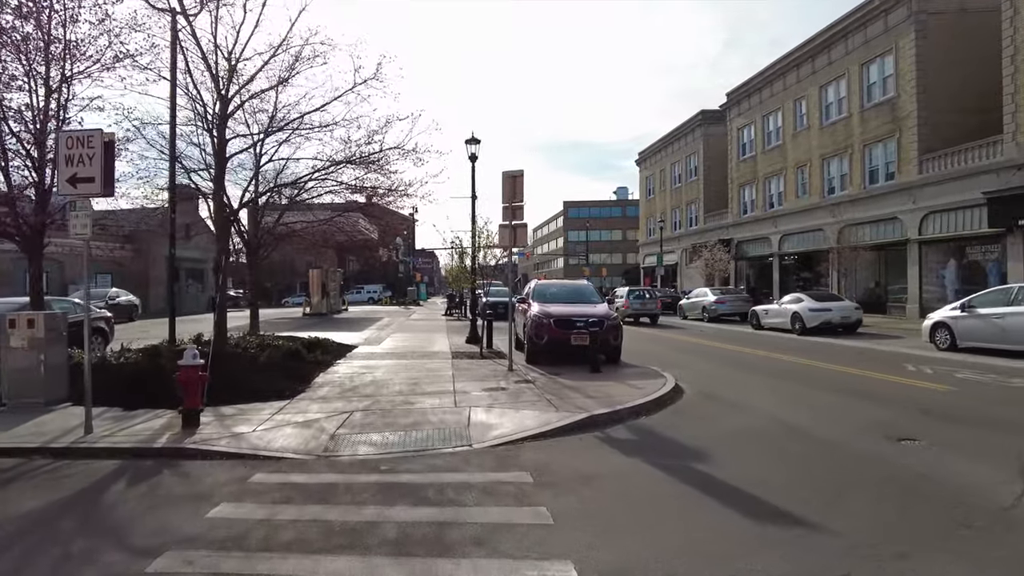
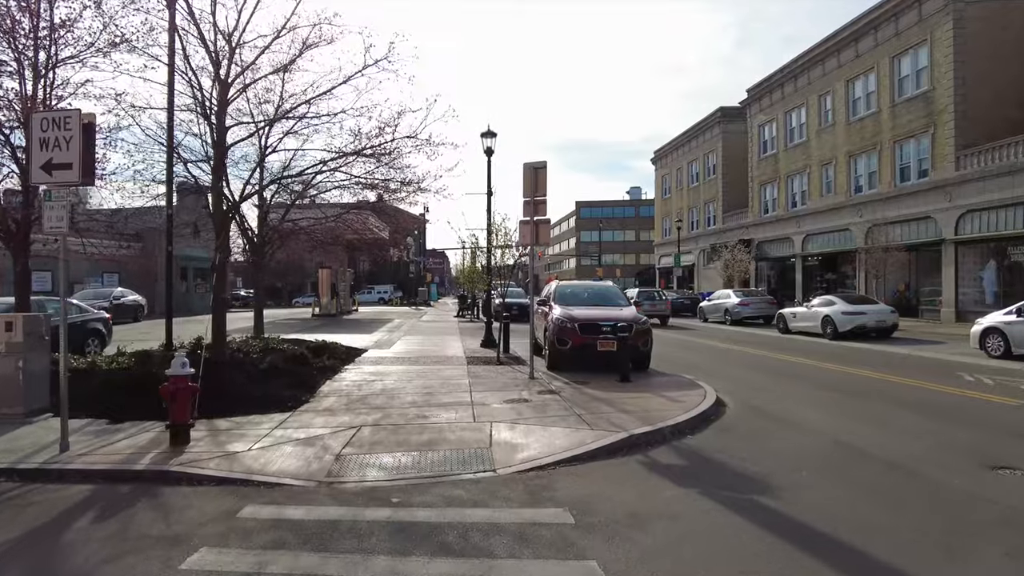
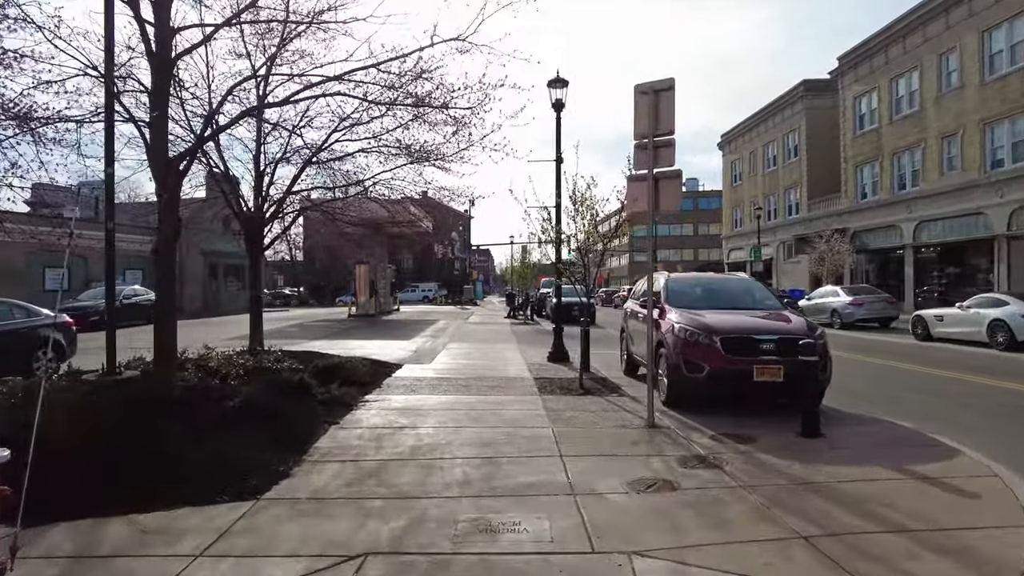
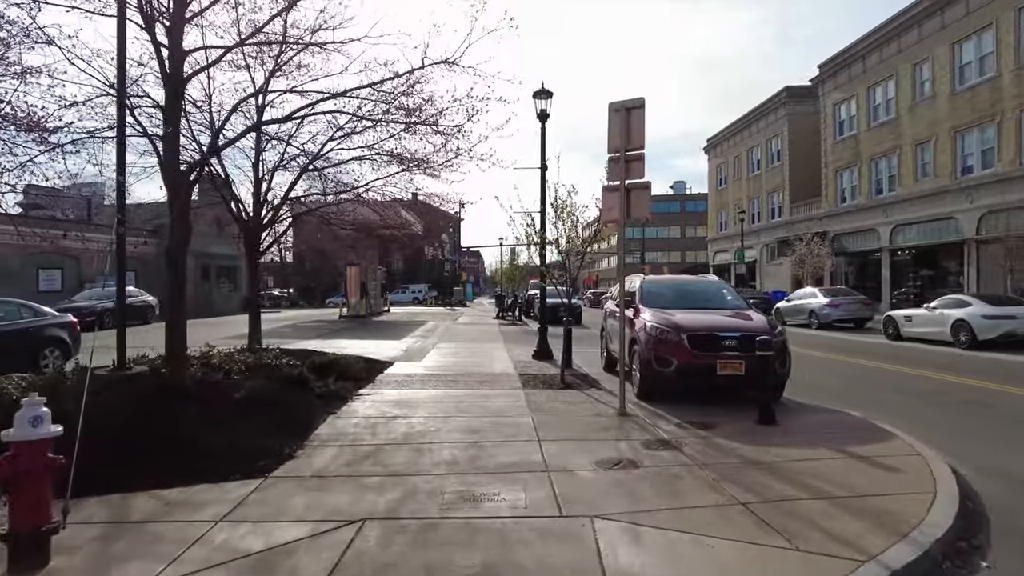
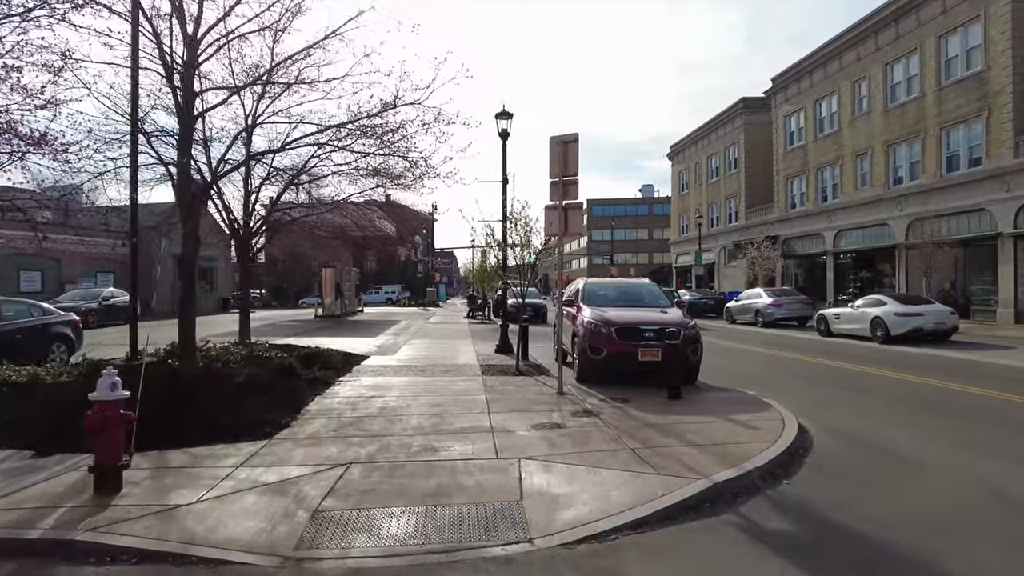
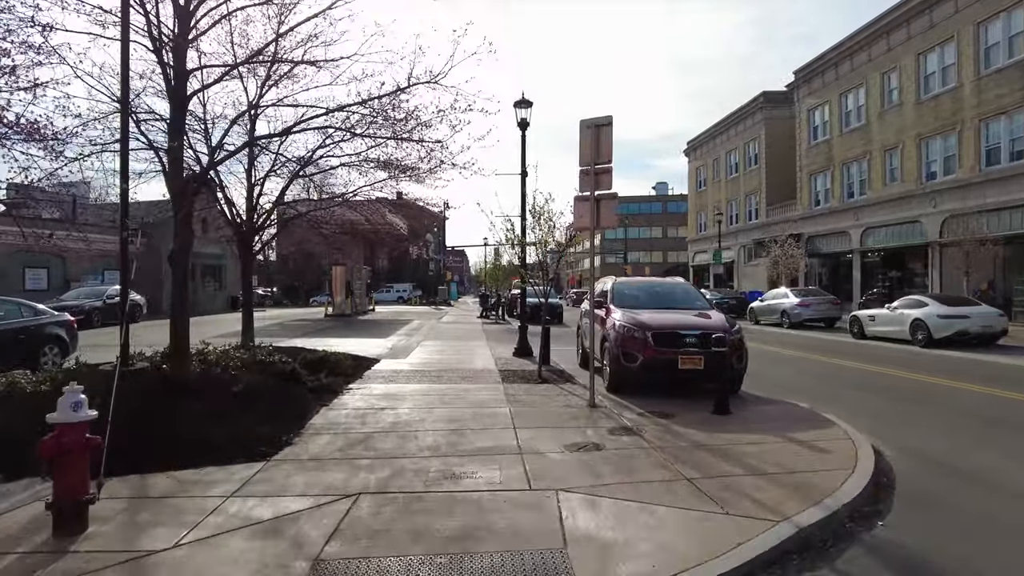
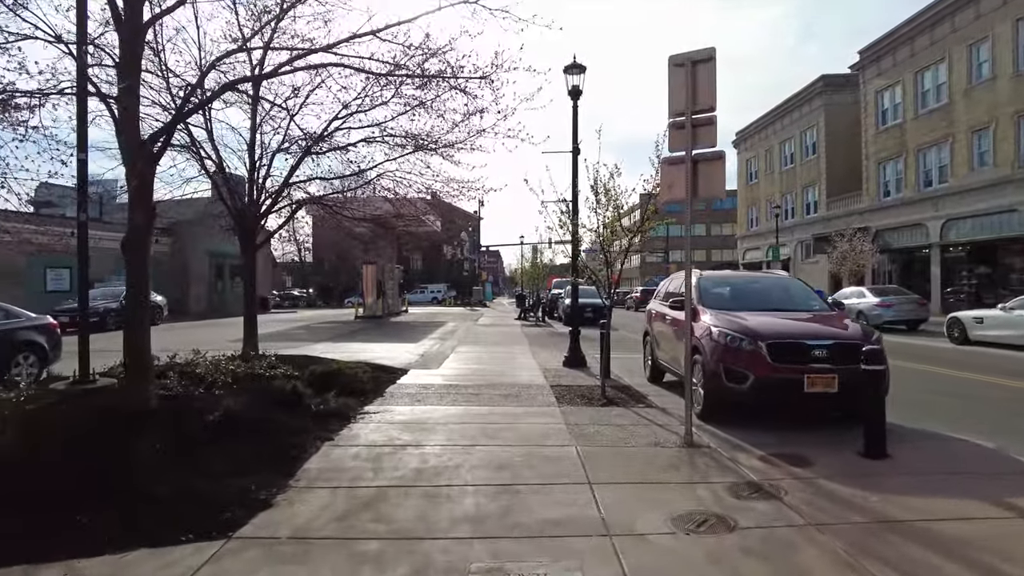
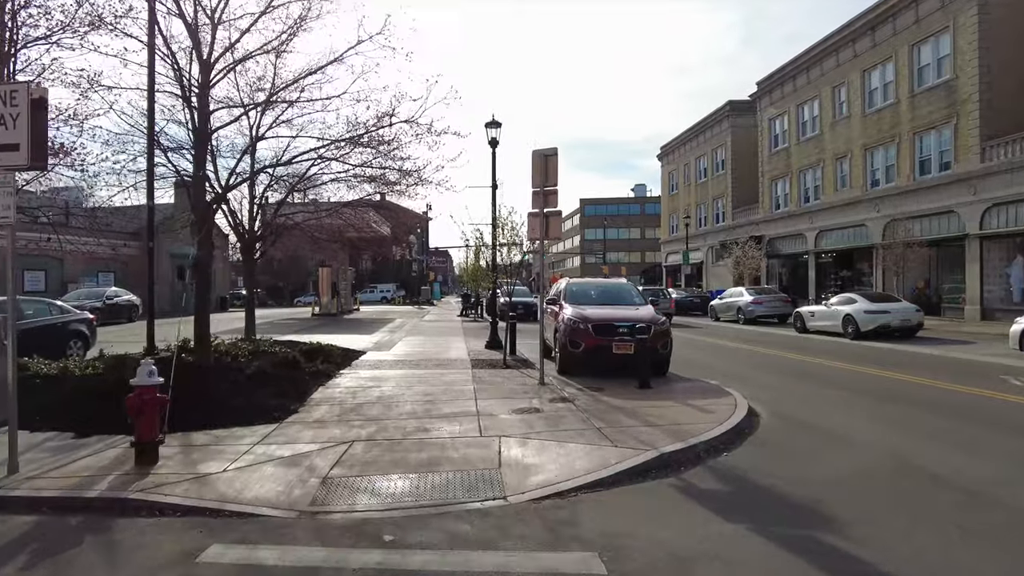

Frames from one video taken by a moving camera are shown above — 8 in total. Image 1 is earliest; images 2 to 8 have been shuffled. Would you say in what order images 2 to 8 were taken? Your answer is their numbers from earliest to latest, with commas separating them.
2, 8, 5, 6, 4, 3, 7
